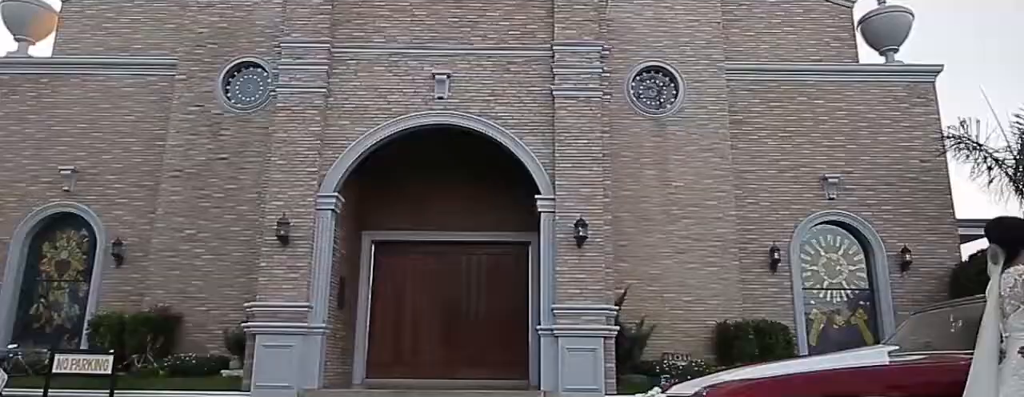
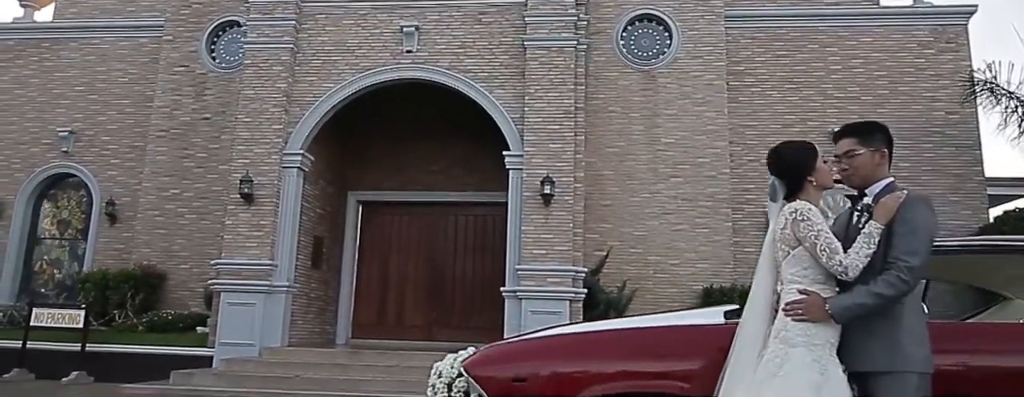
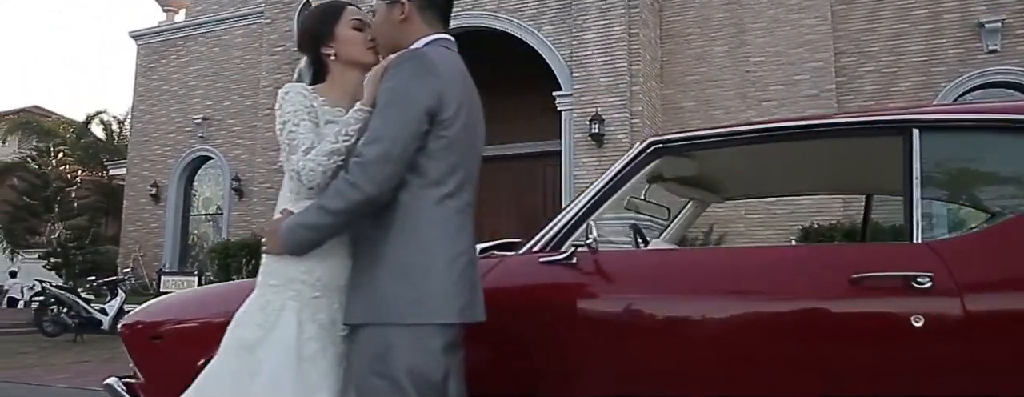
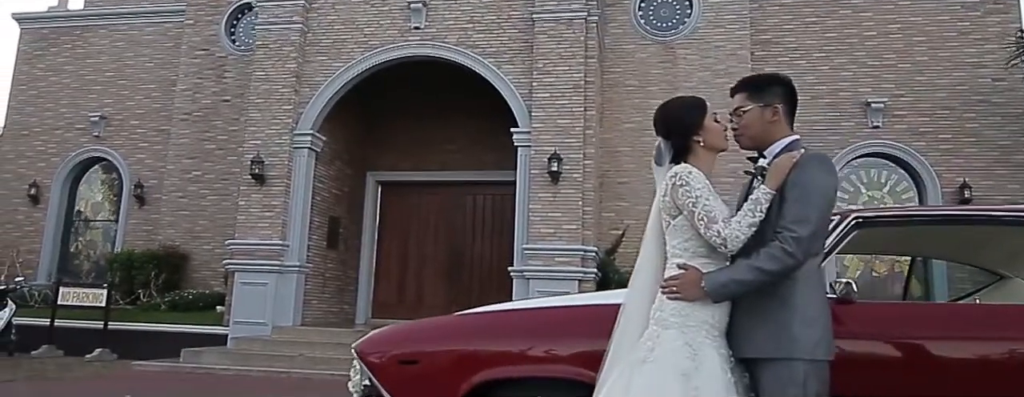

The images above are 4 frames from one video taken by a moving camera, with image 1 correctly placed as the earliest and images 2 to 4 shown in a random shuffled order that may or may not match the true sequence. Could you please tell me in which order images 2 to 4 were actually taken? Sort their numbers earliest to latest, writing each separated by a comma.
2, 4, 3
